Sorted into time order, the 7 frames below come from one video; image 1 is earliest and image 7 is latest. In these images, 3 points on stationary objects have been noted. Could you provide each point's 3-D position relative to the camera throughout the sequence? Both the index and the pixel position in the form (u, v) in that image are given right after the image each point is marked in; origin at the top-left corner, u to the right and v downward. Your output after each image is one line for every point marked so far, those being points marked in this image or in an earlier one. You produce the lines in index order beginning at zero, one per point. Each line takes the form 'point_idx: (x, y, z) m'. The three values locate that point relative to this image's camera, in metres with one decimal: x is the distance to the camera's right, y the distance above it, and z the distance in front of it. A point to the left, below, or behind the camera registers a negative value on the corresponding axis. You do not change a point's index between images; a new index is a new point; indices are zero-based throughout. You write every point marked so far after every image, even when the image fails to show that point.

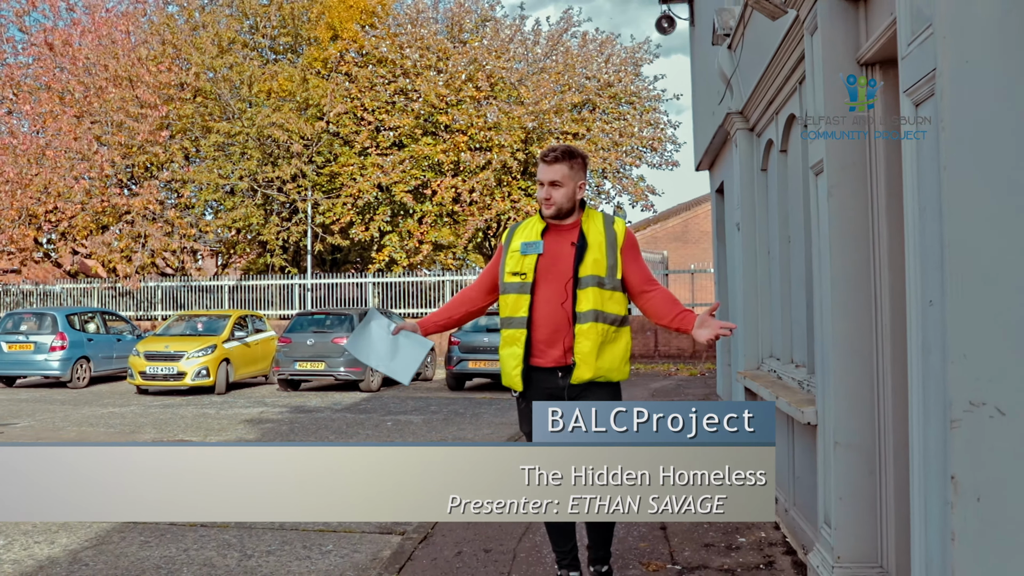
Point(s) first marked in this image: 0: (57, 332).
0: (-9.0, -0.9, +17.1) m
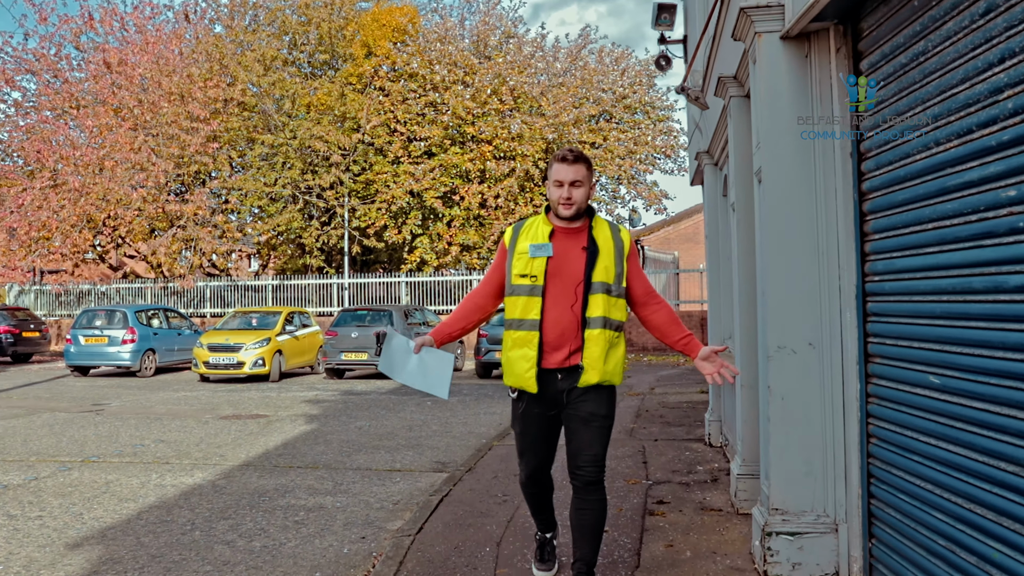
0: (-8.6, -0.9, +19.2) m
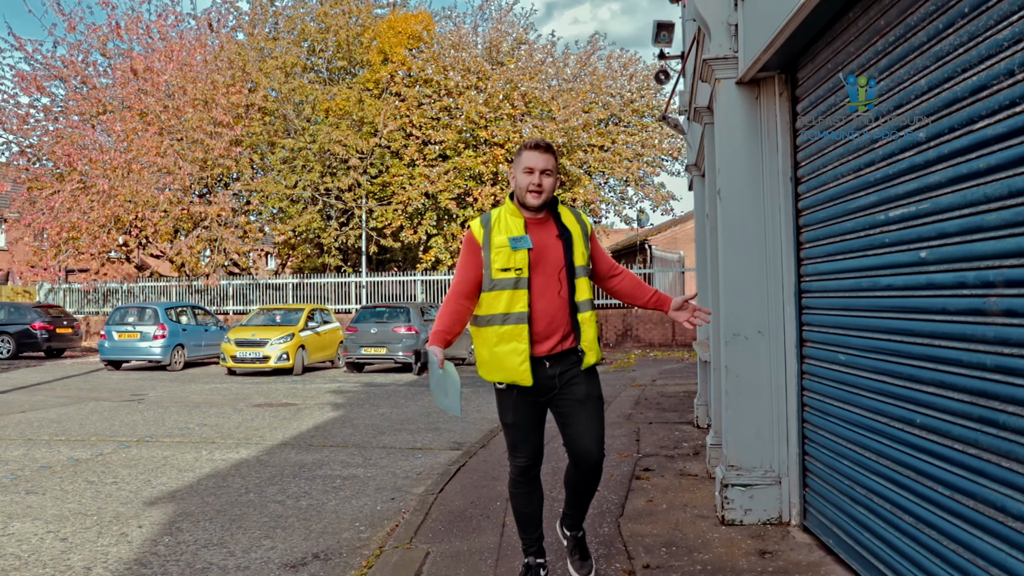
0: (-8.3, -0.8, +20.2) m
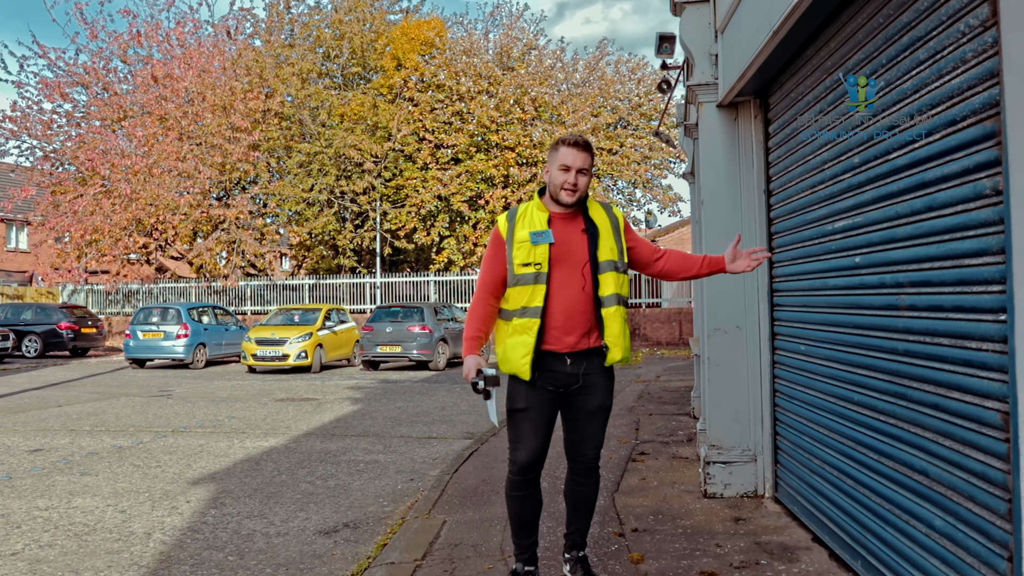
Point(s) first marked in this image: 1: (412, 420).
0: (-8.0, -0.9, +20.9) m
1: (-1.2, -1.6, +10.3) m
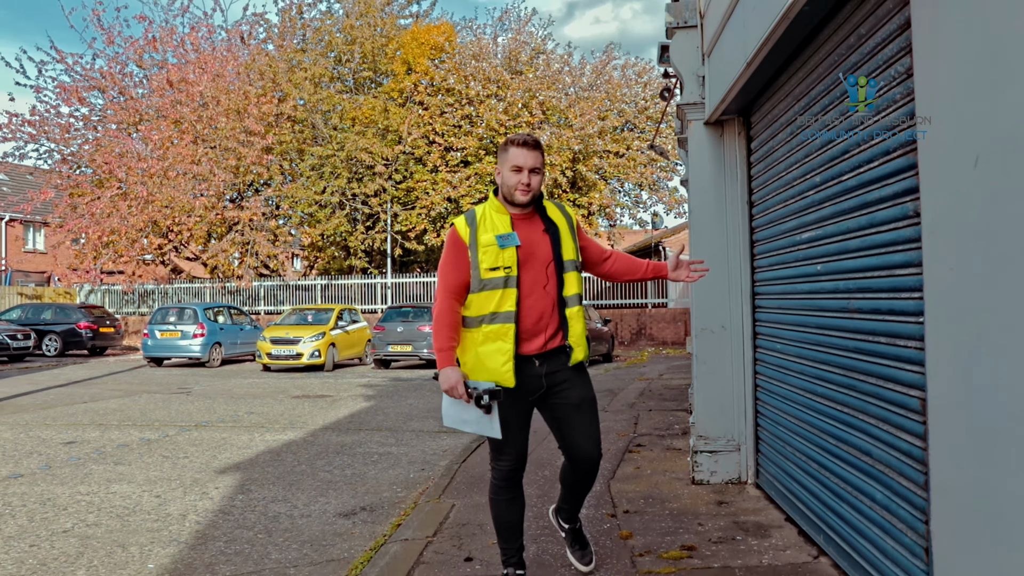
0: (-7.8, -0.9, +21.5) m
1: (-1.1, -1.6, +10.8) m
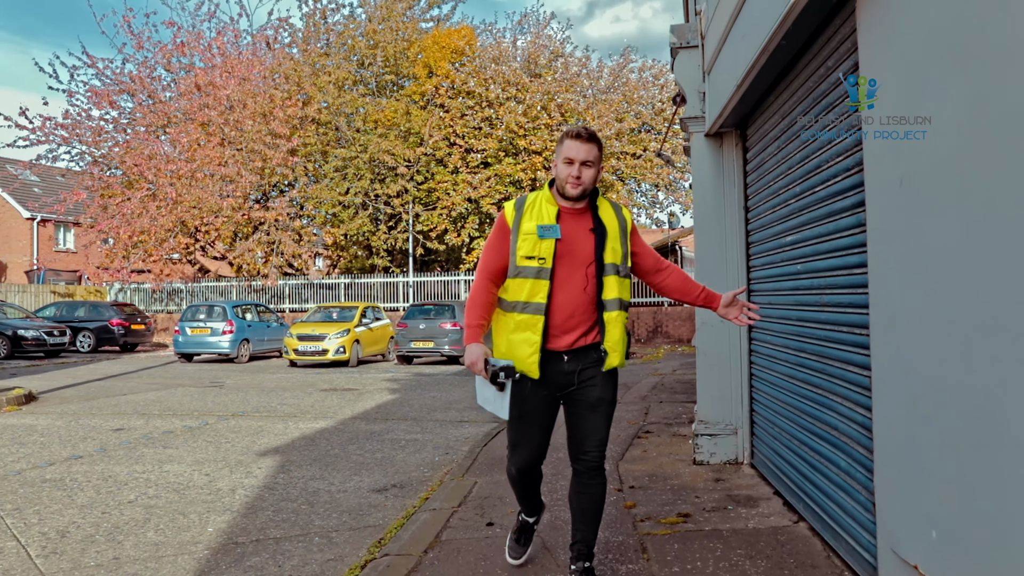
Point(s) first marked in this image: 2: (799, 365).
0: (-7.4, -0.8, +22.2) m
1: (-0.9, -1.6, +11.4) m
2: (+1.6, -0.4, +4.7) m
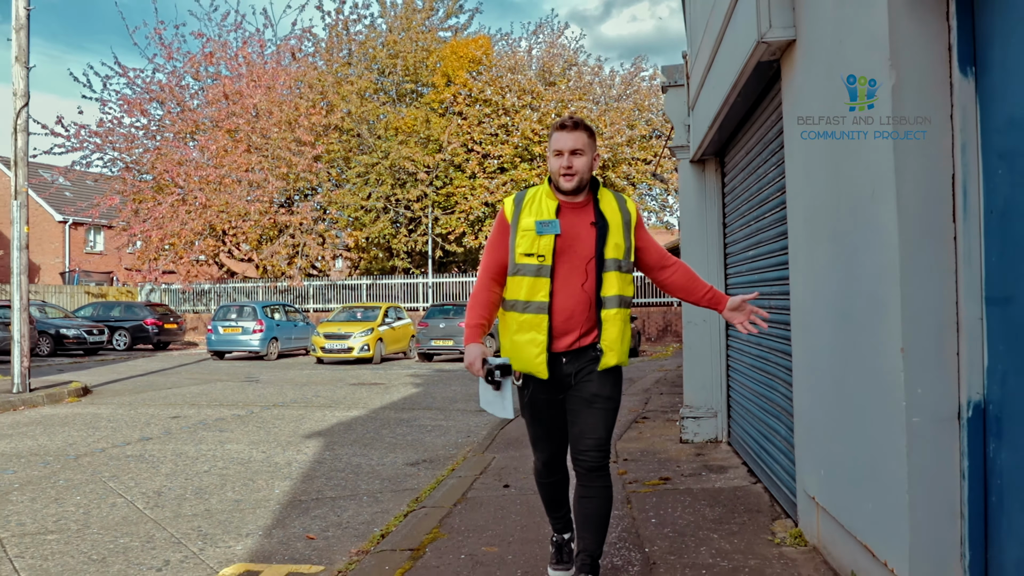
0: (-7.0, -0.9, +23.5) m
1: (-0.7, -1.6, +12.5) m
2: (+1.7, -0.5, +5.8) m
